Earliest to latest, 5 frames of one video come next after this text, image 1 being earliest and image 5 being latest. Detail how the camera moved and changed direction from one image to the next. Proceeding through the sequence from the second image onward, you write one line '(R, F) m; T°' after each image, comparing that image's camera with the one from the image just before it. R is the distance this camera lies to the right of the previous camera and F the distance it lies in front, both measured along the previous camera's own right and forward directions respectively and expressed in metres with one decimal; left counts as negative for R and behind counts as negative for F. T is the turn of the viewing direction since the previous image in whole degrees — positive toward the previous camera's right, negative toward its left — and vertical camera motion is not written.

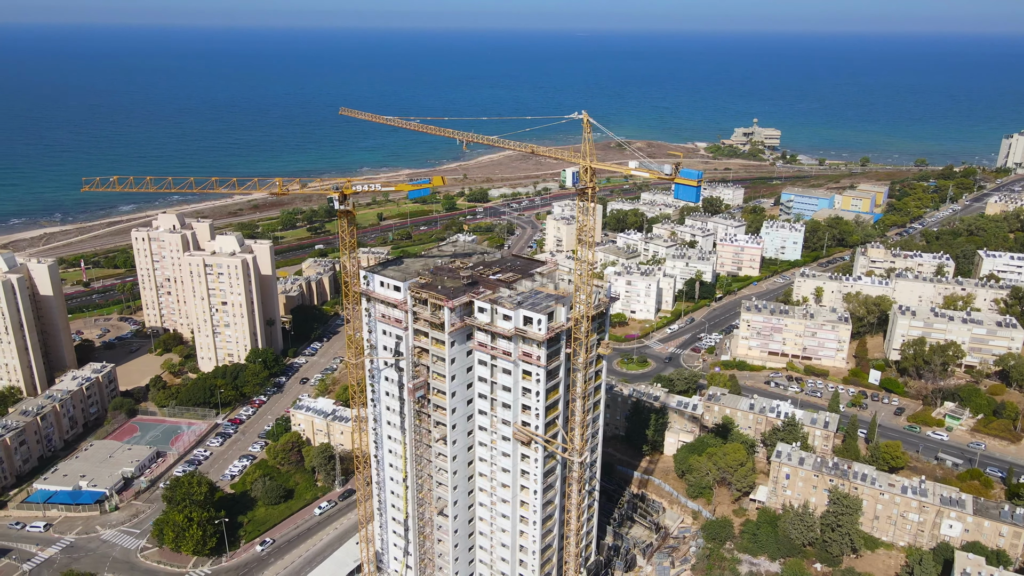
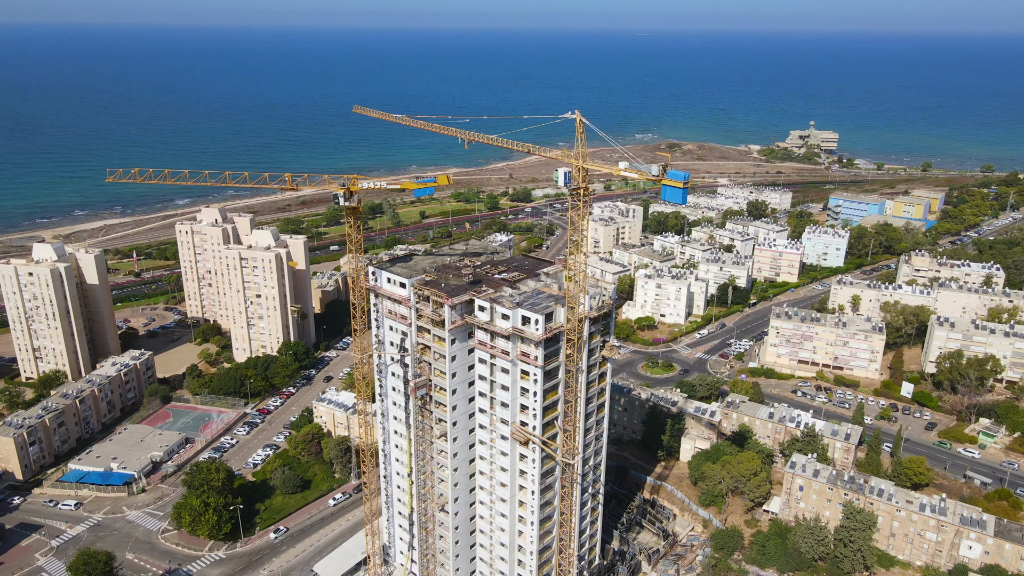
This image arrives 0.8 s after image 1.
(+2.2, +0.1) m; -4°
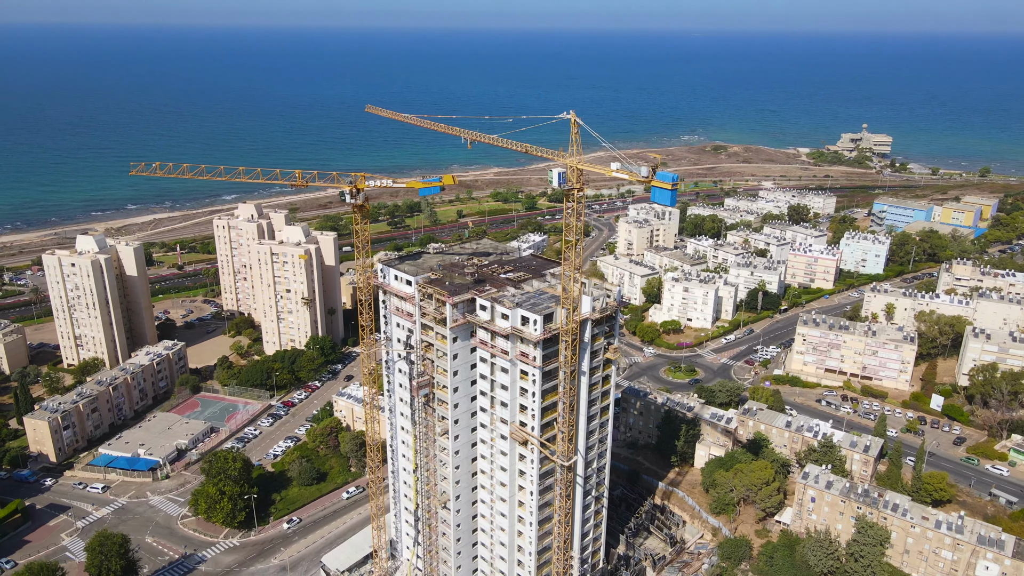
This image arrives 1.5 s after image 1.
(+1.9, 0.0) m; -4°
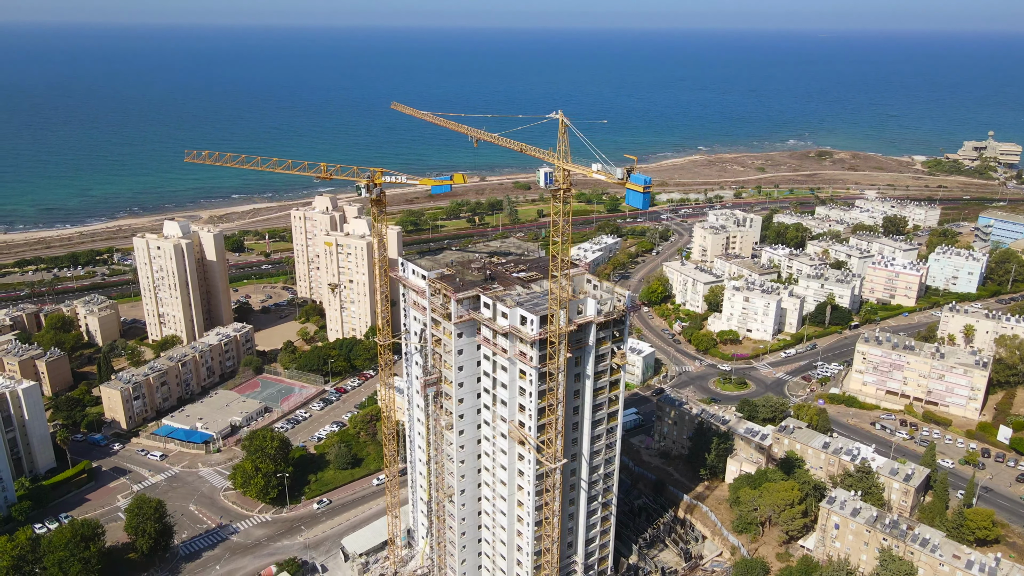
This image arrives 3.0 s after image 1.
(+4.0, +0.2) m; -8°
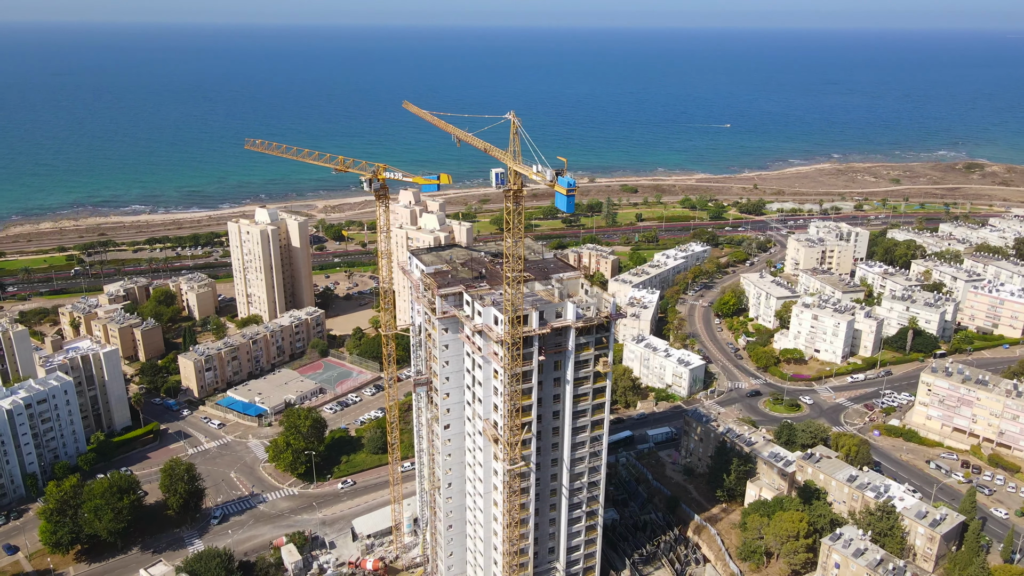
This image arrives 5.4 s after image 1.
(+6.2, +0.5) m; -10°
